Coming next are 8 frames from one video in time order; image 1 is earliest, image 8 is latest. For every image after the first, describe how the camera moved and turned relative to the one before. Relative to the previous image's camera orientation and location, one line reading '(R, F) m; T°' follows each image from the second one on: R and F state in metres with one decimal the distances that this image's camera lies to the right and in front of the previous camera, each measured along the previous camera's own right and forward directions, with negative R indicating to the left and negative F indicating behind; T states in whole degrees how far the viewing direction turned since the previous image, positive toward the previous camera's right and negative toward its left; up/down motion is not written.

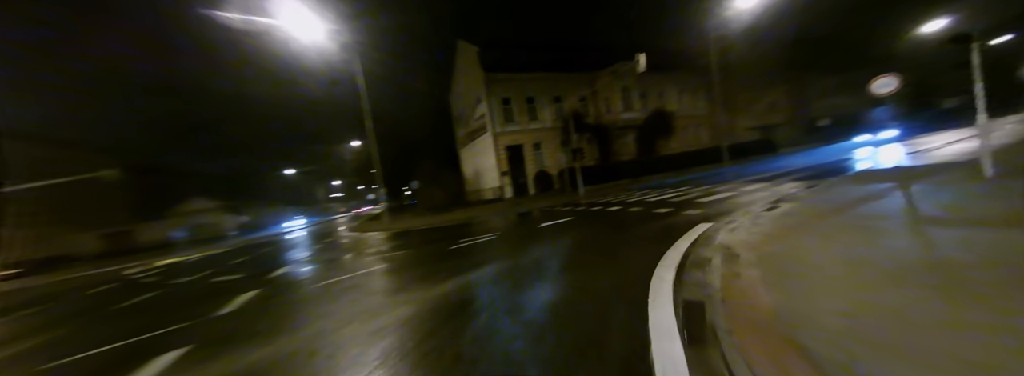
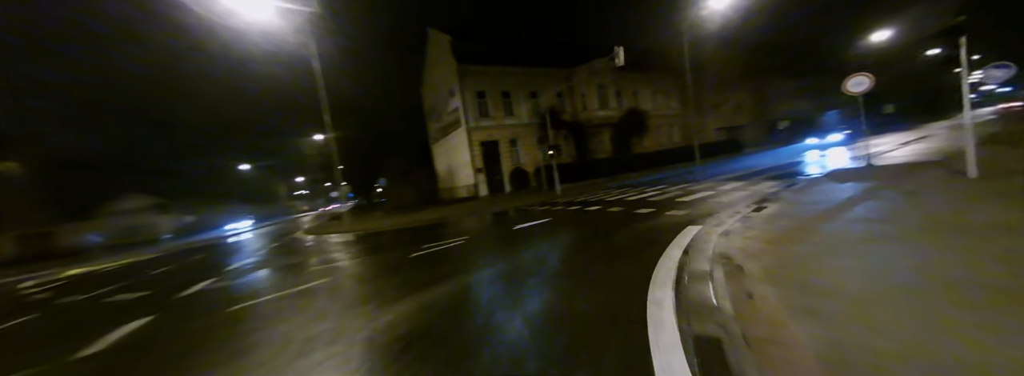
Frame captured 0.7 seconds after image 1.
(+0.1, +0.8) m; +4°
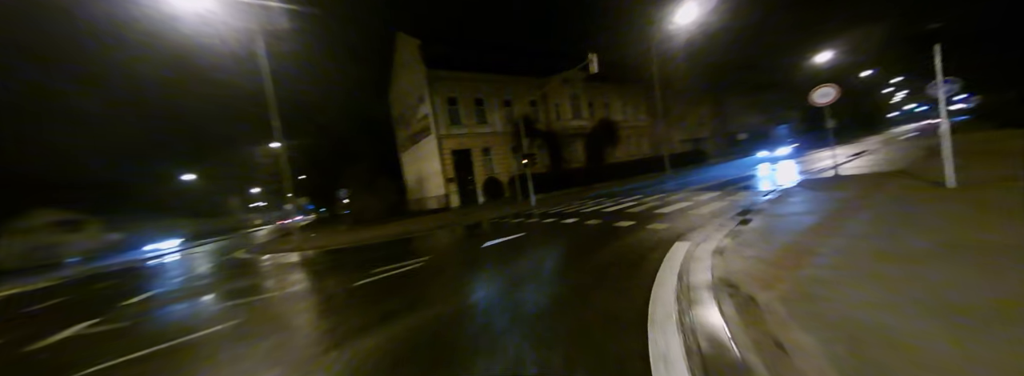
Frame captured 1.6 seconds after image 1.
(+0.1, +0.8) m; +5°
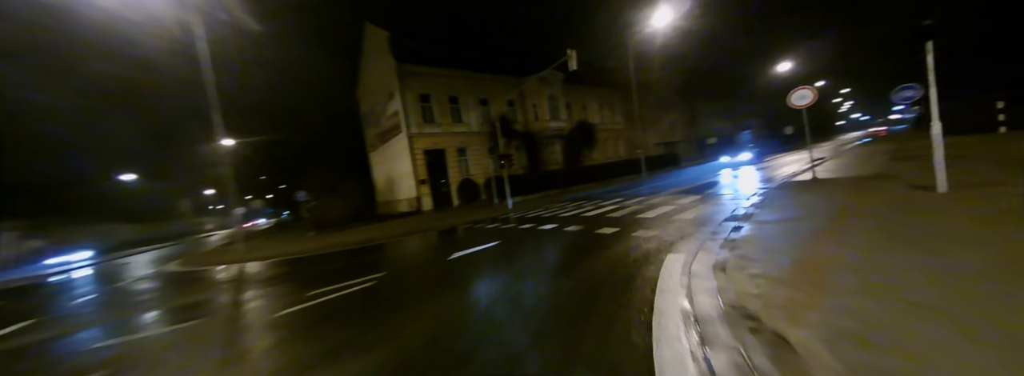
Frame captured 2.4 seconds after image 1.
(+0.1, +0.8) m; +4°
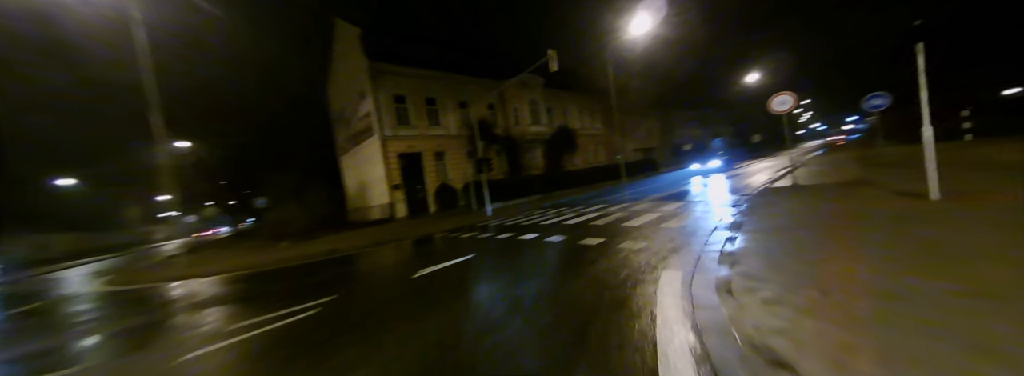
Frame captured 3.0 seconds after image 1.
(+0.1, +0.6) m; +3°
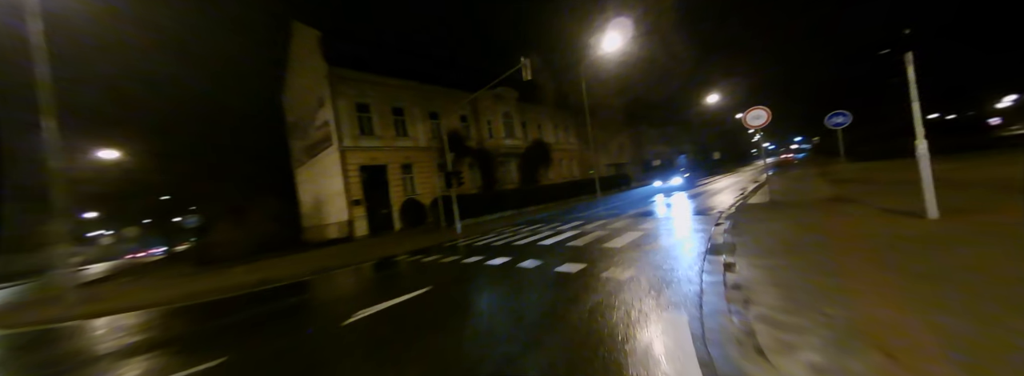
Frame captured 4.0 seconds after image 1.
(+0.2, +0.9) m; +5°
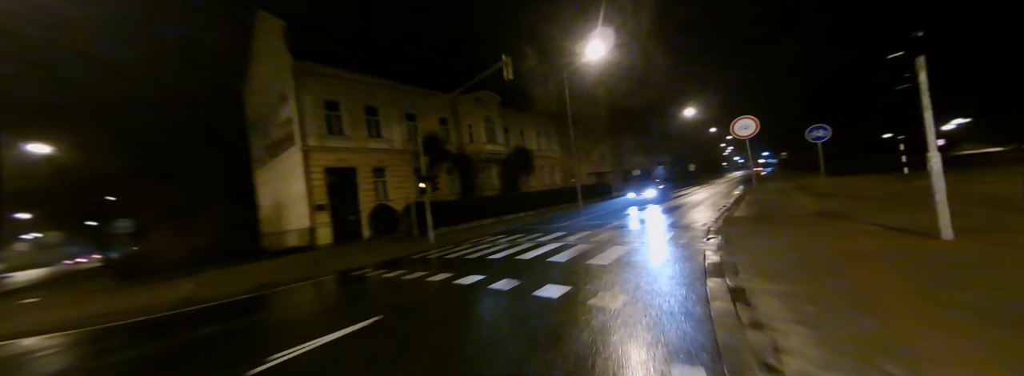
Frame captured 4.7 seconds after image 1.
(+0.1, +0.8) m; +3°
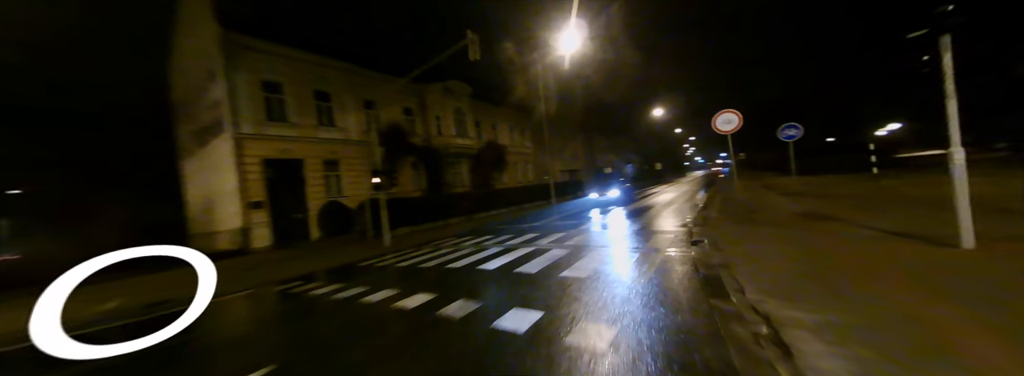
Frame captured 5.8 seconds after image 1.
(+0.2, +1.1) m; +5°
